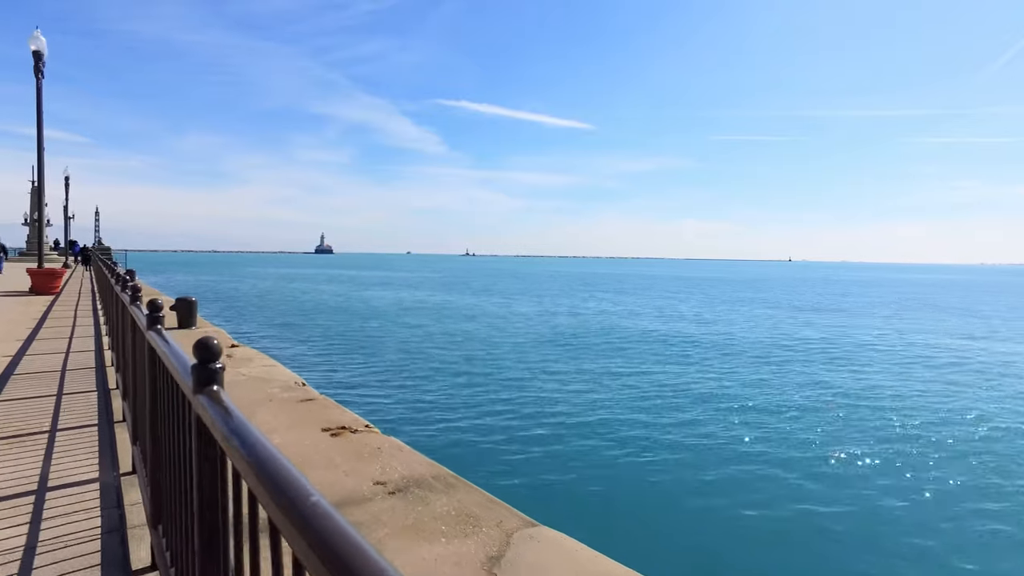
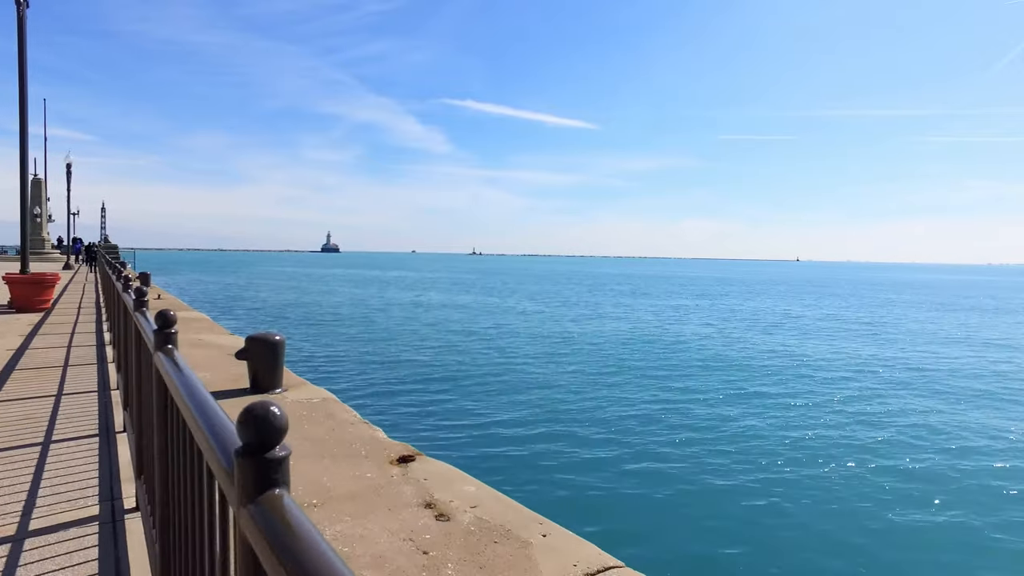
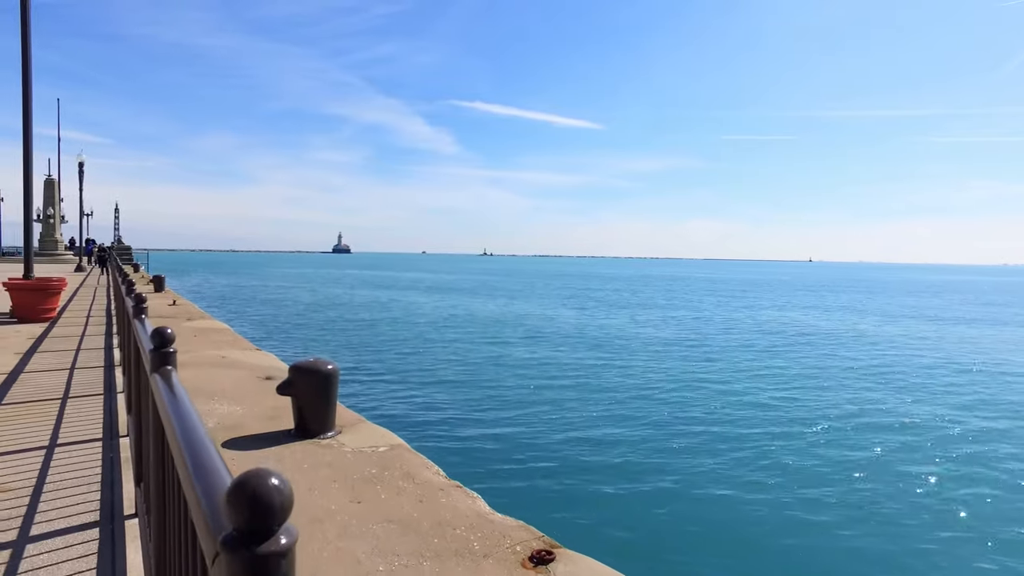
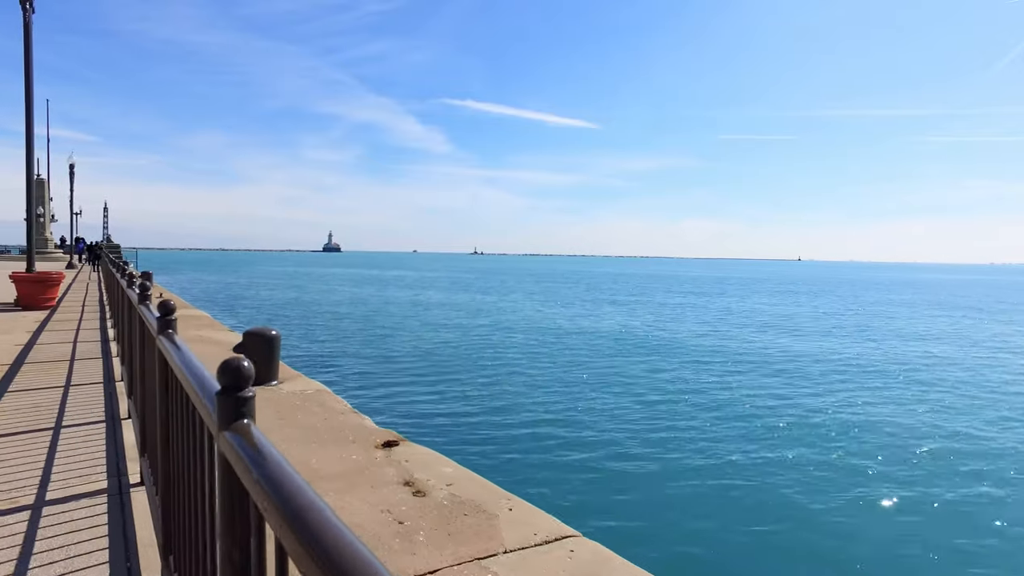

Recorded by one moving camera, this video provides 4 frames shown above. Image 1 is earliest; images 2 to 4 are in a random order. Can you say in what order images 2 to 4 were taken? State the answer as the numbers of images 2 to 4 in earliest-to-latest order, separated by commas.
4, 2, 3
